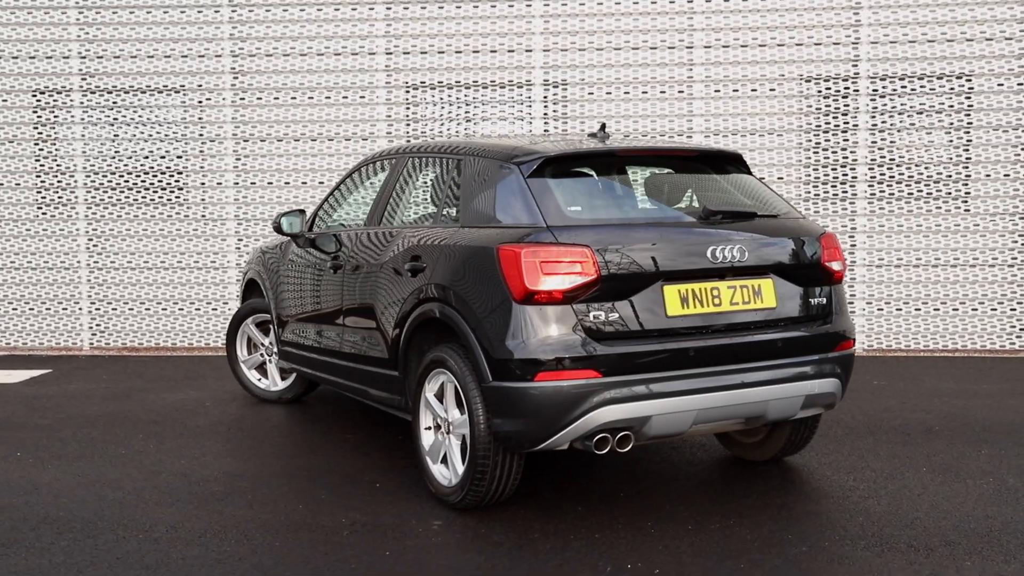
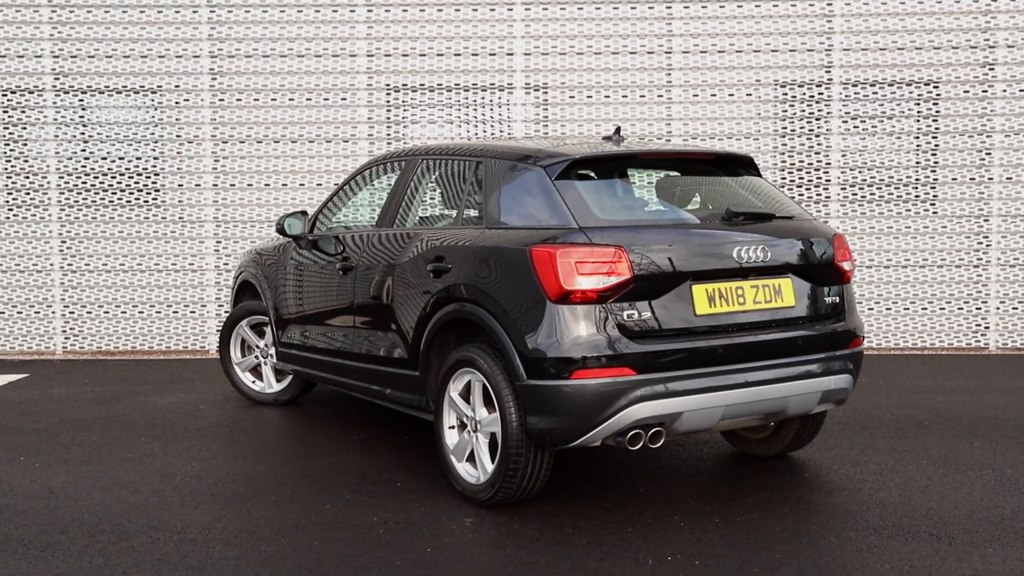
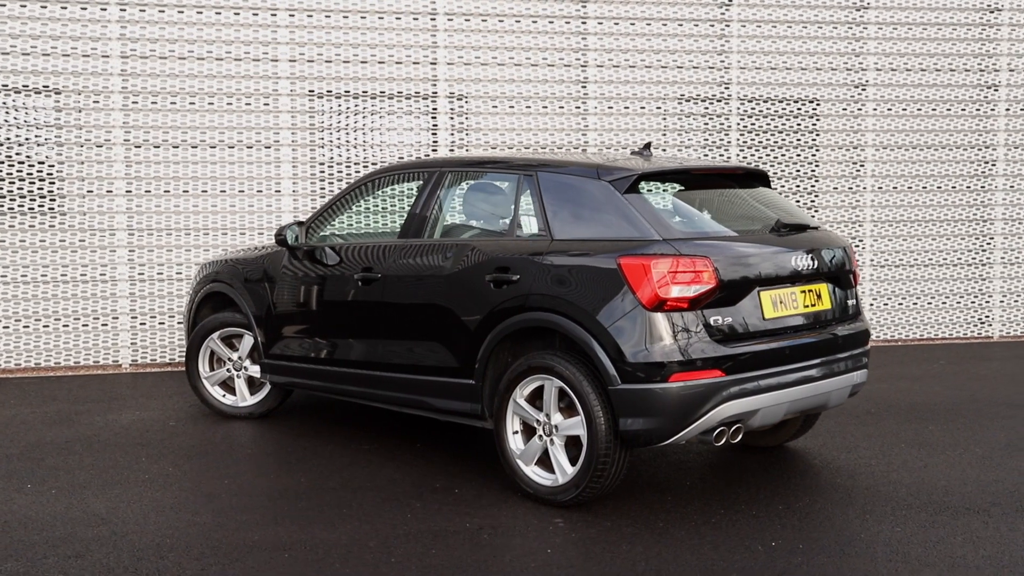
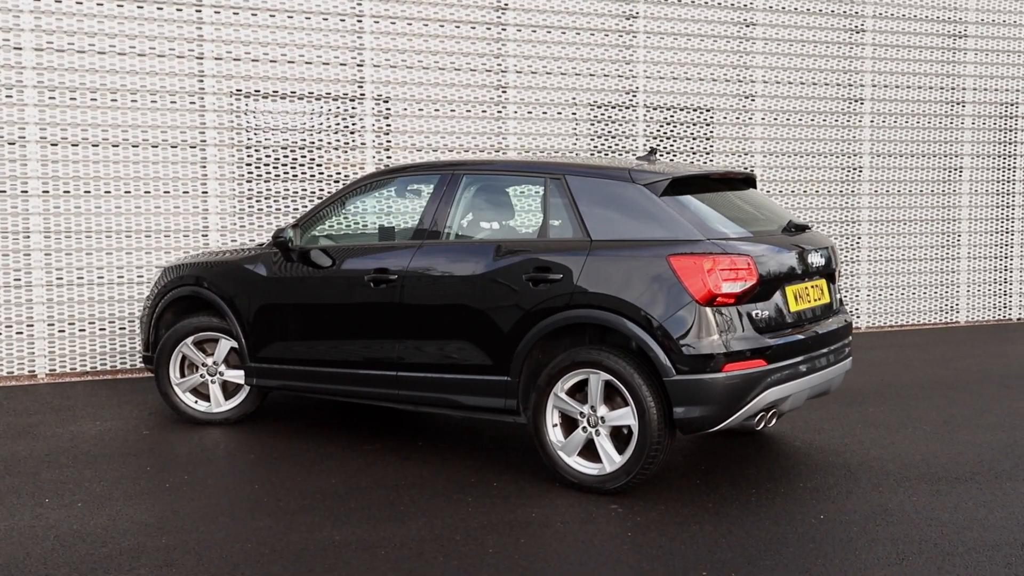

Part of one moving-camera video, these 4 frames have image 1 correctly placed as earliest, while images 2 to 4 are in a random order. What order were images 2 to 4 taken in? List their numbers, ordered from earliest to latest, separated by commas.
2, 3, 4
